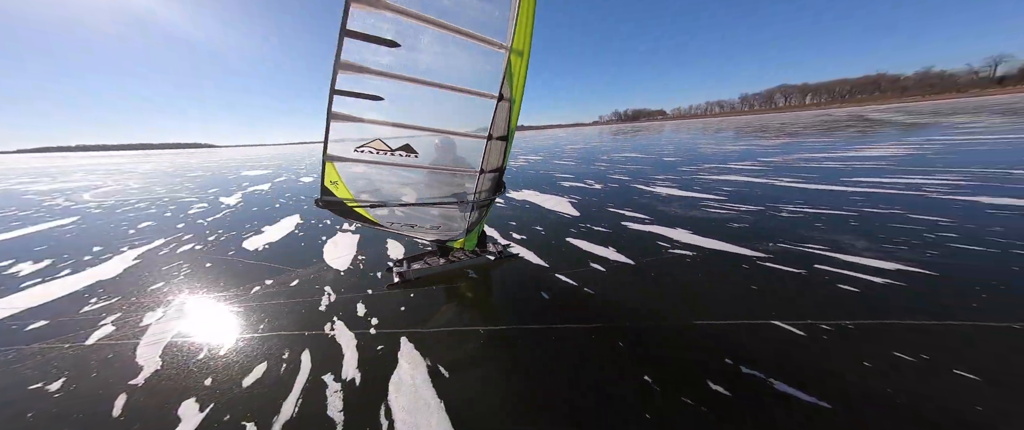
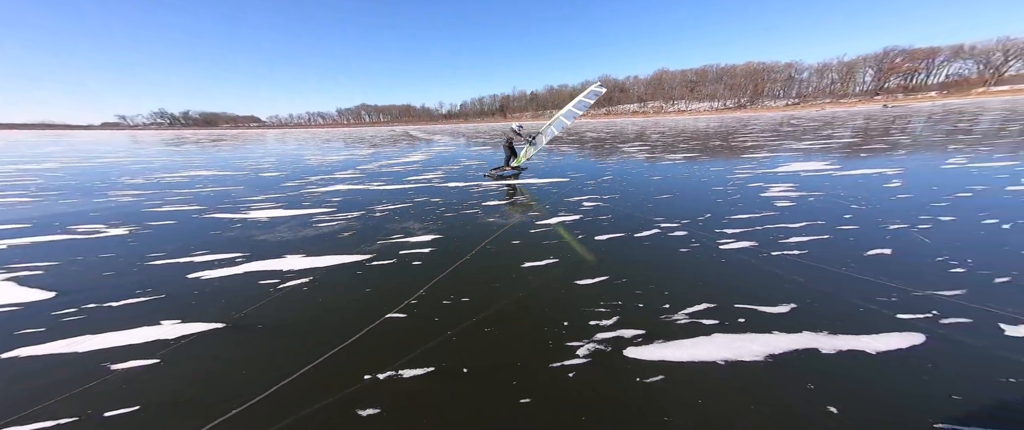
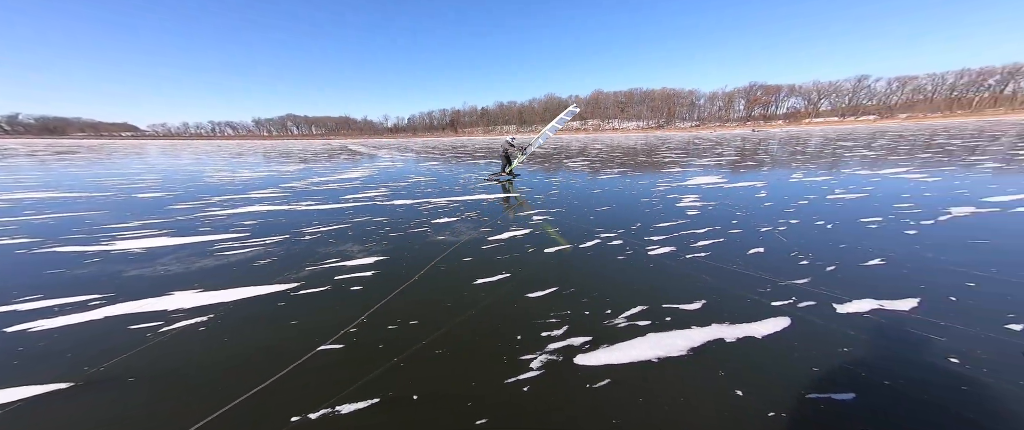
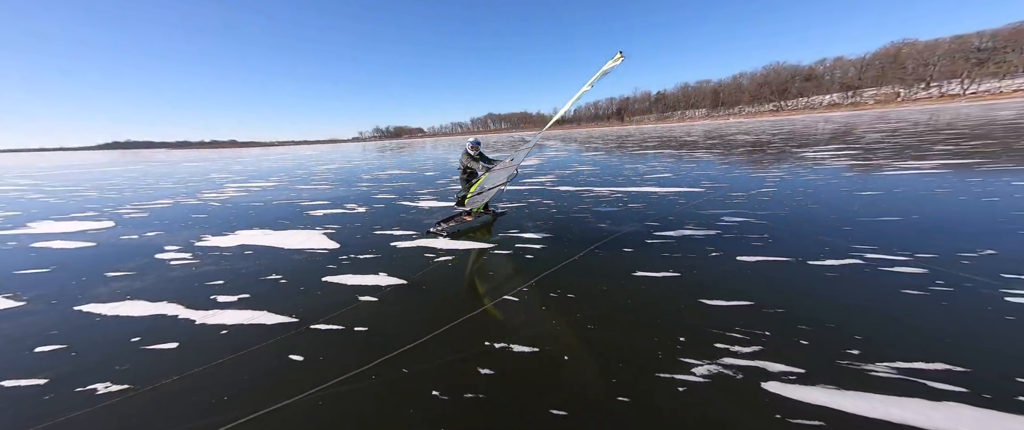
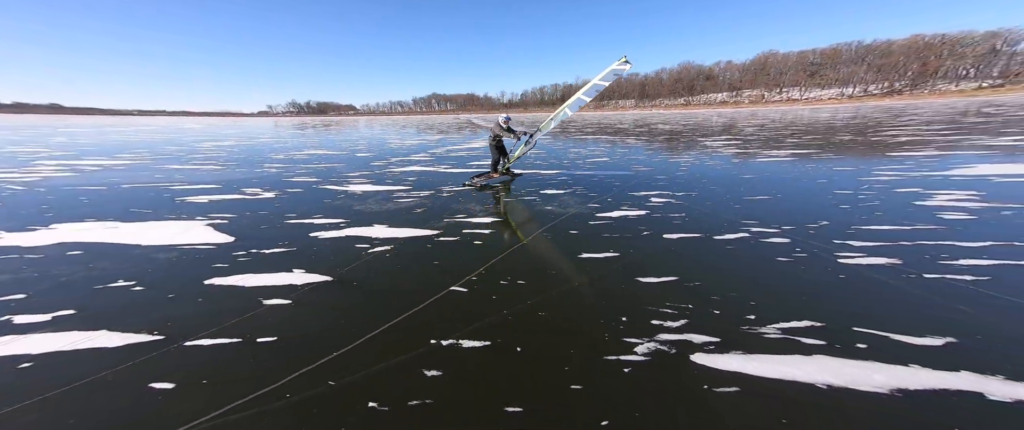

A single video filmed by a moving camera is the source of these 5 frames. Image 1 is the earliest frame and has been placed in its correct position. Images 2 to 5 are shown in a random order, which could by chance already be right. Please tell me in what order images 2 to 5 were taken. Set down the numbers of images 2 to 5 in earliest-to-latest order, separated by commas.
4, 5, 2, 3
